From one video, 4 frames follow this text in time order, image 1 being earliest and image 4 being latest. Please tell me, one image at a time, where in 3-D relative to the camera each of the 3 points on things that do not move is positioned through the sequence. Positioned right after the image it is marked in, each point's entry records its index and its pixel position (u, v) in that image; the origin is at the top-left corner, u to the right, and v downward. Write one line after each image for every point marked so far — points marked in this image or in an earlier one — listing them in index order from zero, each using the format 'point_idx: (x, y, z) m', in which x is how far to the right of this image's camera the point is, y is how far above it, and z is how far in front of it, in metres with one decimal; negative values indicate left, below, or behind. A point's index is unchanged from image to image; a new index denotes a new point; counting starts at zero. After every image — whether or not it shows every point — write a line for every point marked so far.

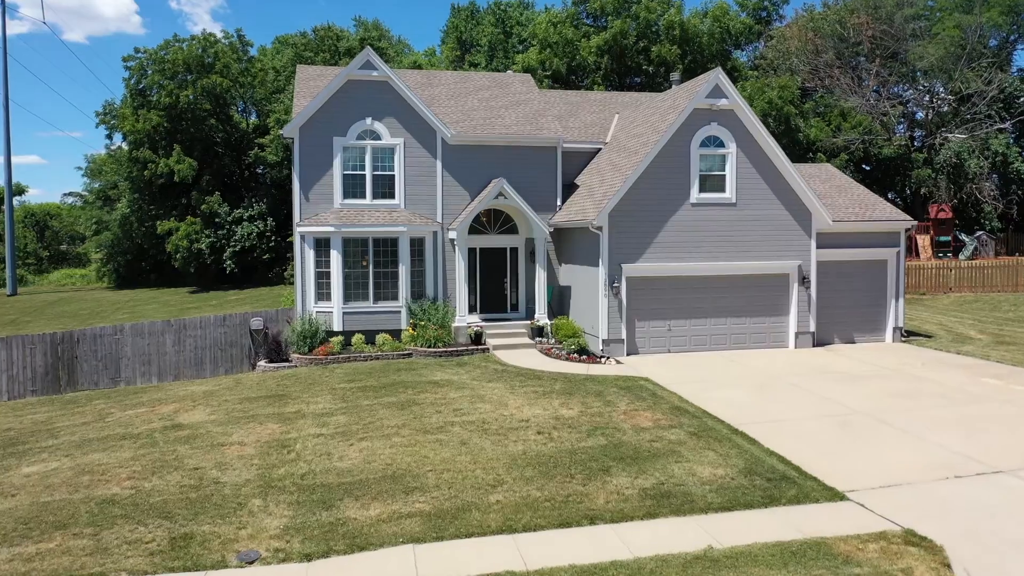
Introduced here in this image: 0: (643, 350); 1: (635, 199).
0: (+3.1, -1.5, +18.9) m
1: (+2.8, +2.0, +18.4) m
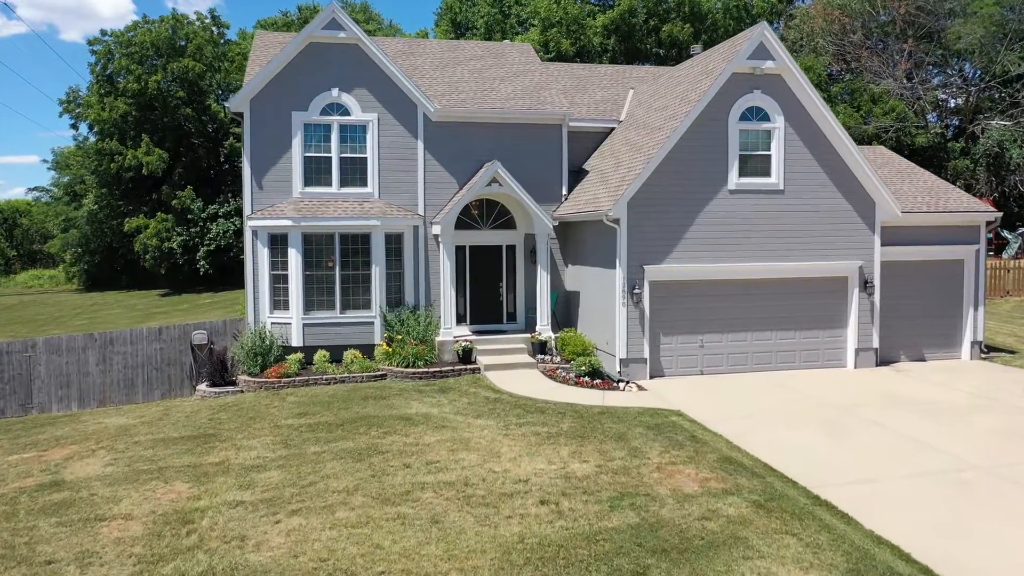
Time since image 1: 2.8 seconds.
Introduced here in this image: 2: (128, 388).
0: (+3.0, -1.6, +15.3) m
1: (+2.7, +1.9, +14.9) m
2: (-8.0, -2.1, +16.7) m
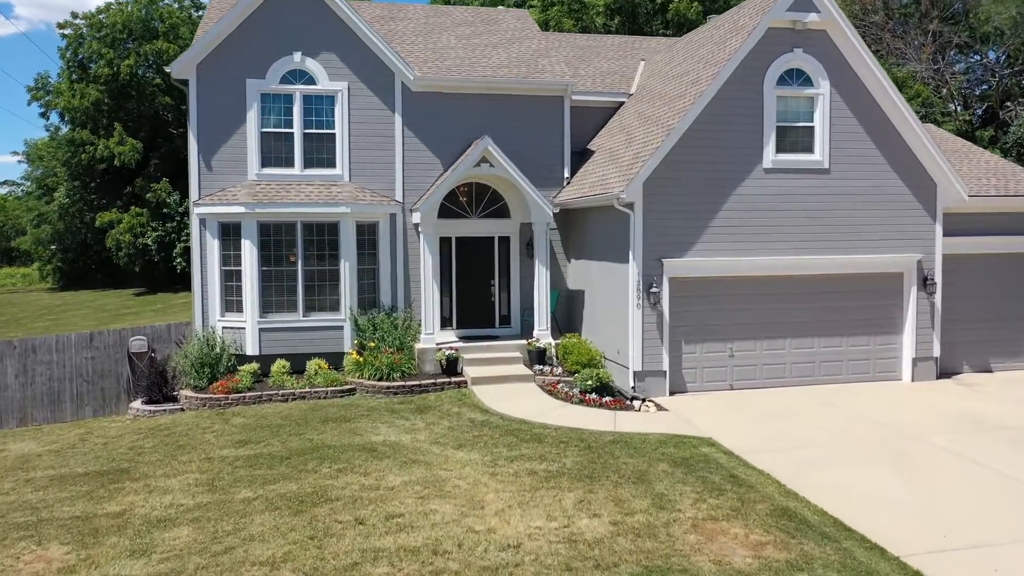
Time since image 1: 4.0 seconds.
0: (+2.9, -1.6, +12.8) m
1: (+2.6, +1.9, +12.3) m
2: (-8.1, -2.1, +14.1) m
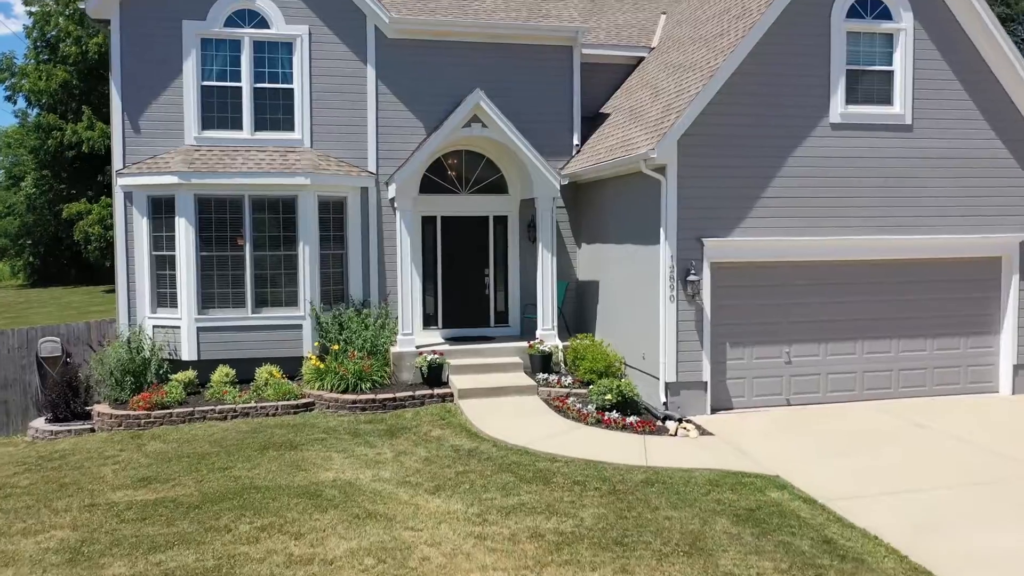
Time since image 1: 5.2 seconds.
0: (+2.8, -1.4, +10.0) m
1: (+2.6, +2.1, +9.6) m
2: (-8.1, -1.9, +11.4) m
